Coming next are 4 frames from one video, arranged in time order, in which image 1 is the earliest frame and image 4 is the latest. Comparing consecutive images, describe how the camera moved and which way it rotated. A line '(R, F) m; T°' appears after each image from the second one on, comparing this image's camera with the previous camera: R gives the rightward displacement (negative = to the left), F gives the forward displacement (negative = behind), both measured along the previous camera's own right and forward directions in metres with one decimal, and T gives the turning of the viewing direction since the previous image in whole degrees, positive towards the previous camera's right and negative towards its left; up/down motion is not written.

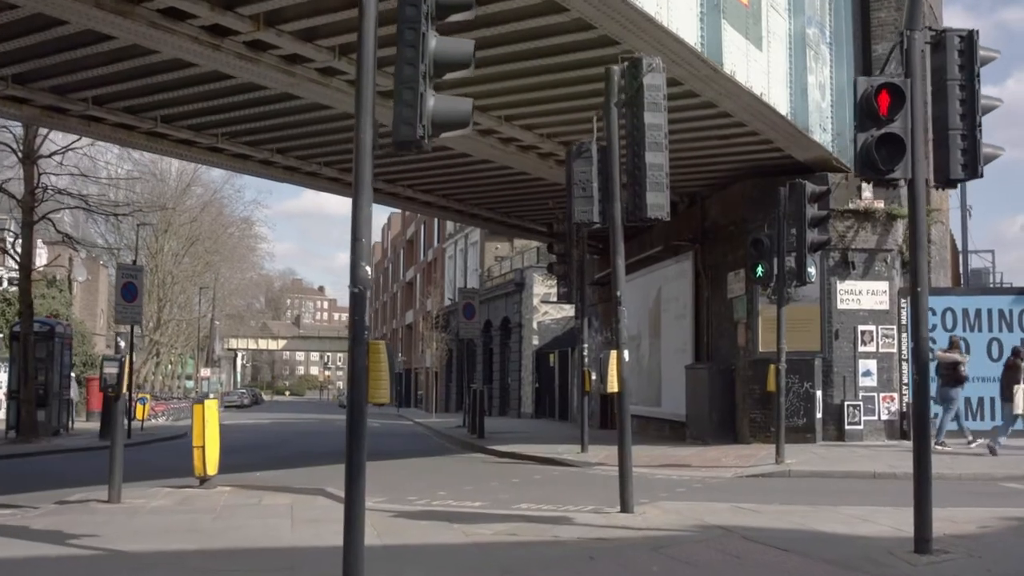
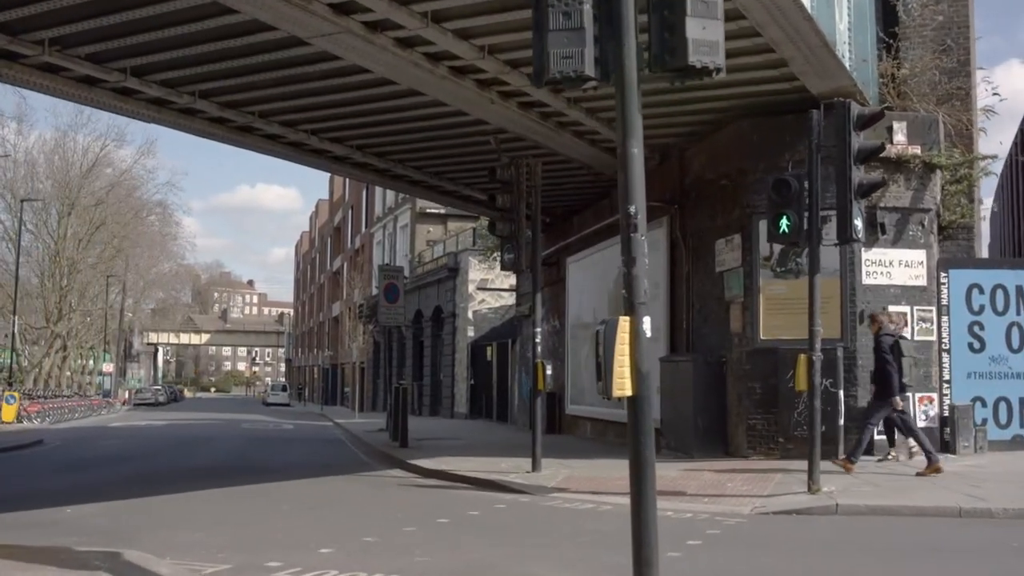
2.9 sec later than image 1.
(+0.1, +4.6) m; +3°
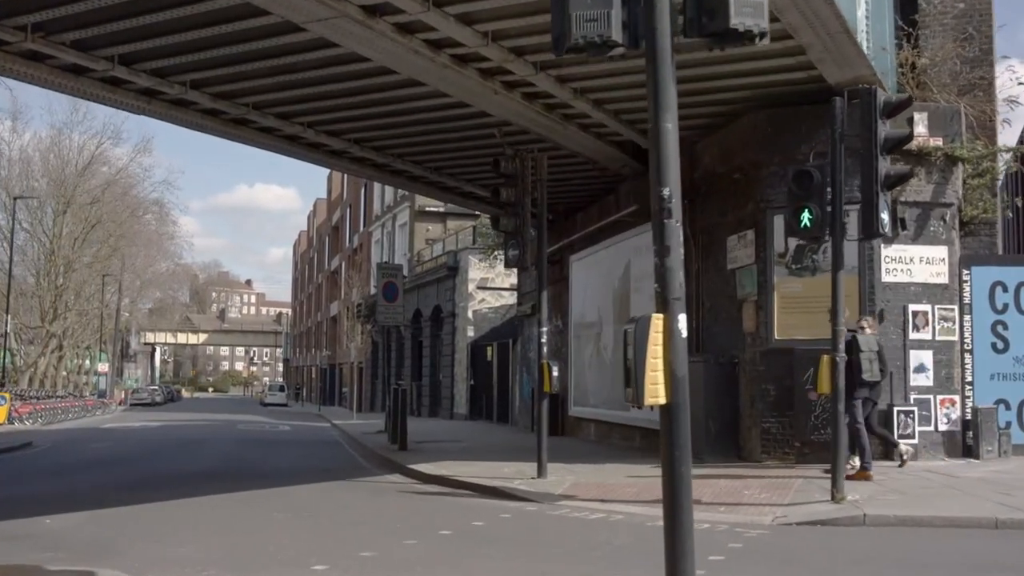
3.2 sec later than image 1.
(-0.1, +0.6) m; 0°
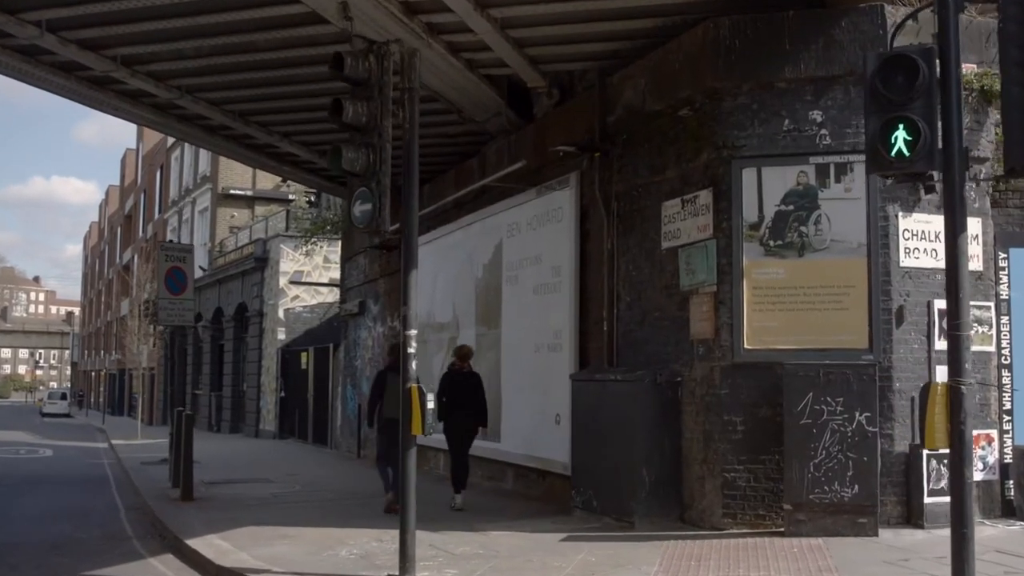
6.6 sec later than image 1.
(-0.3, +5.1) m; +9°
